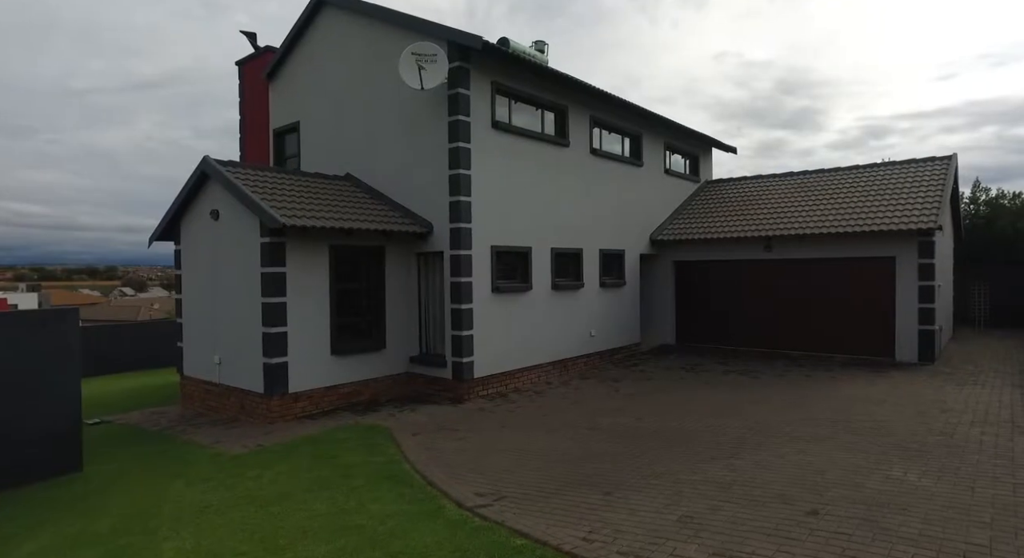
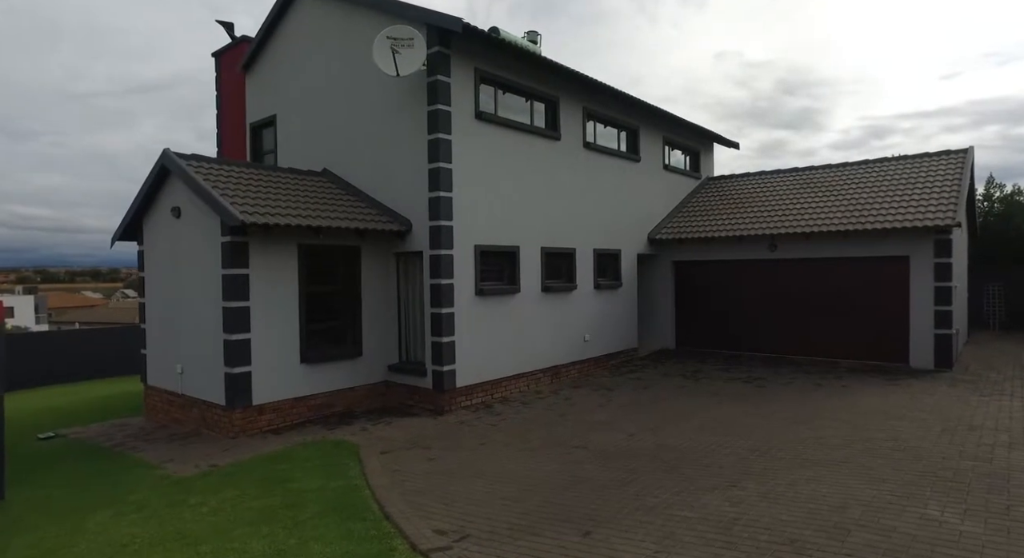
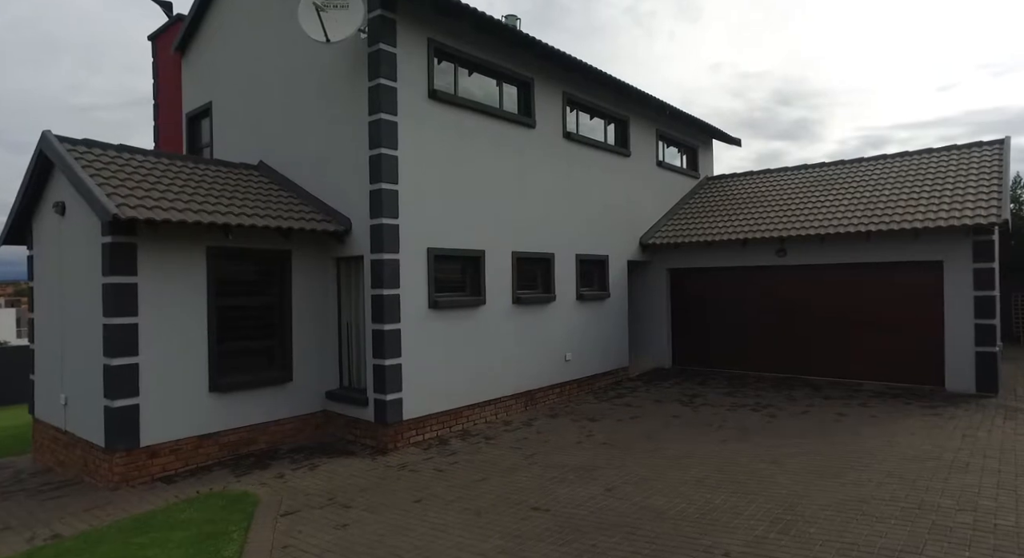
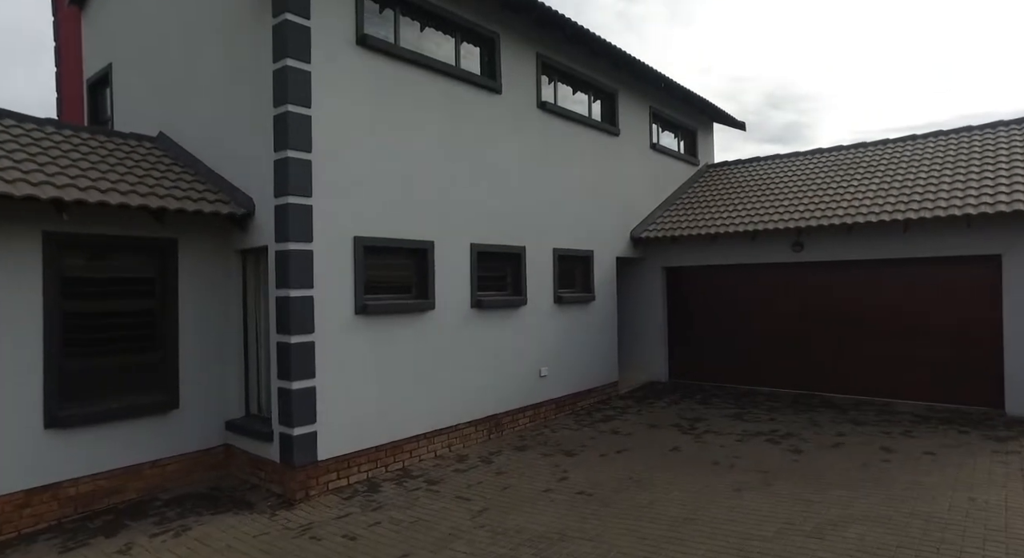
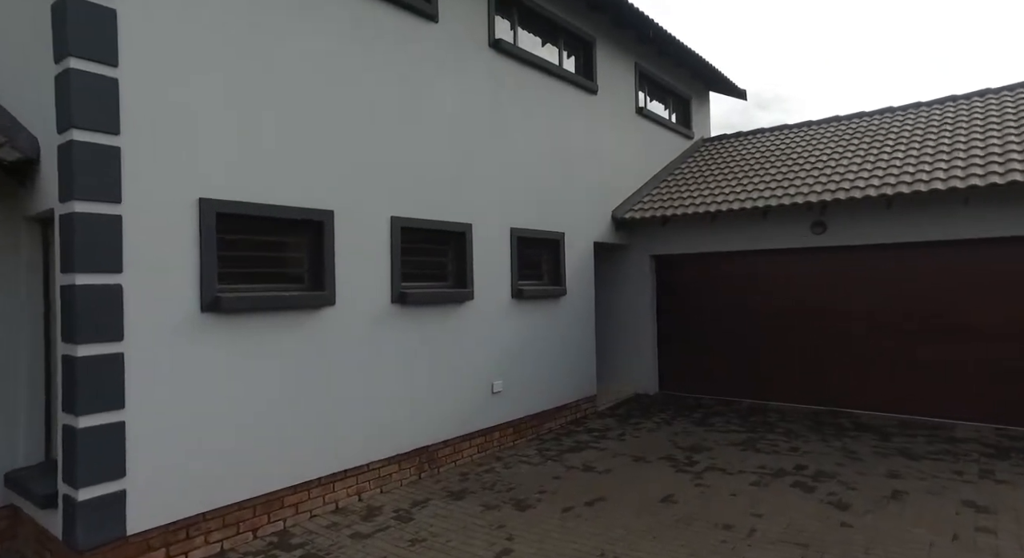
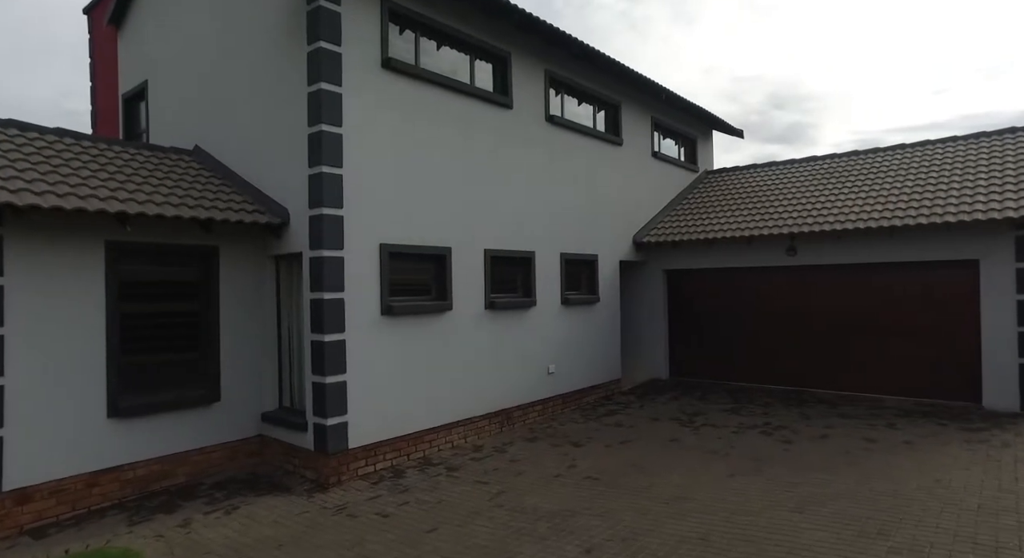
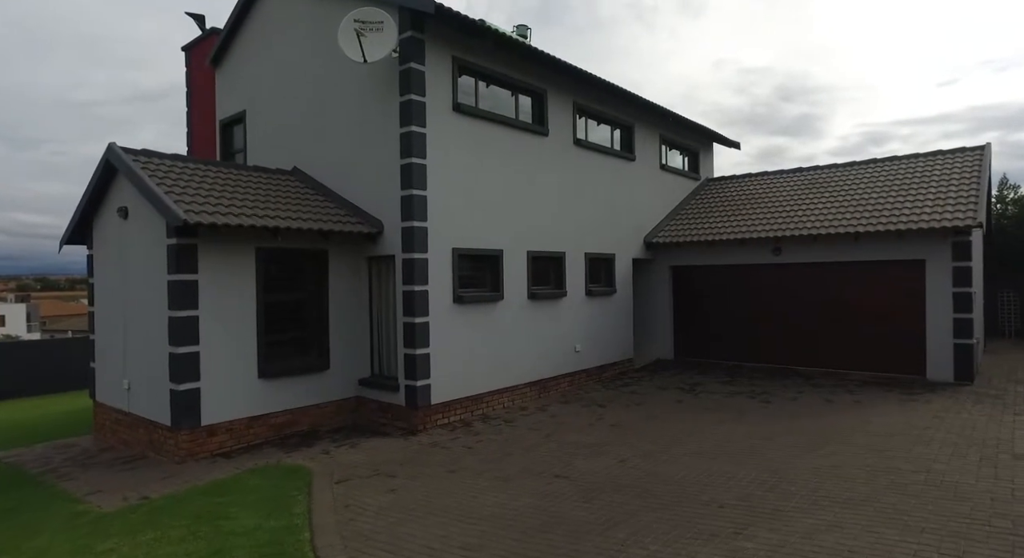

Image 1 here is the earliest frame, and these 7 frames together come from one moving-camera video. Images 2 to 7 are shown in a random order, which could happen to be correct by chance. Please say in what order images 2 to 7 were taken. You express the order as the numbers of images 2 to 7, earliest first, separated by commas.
2, 7, 3, 6, 4, 5
